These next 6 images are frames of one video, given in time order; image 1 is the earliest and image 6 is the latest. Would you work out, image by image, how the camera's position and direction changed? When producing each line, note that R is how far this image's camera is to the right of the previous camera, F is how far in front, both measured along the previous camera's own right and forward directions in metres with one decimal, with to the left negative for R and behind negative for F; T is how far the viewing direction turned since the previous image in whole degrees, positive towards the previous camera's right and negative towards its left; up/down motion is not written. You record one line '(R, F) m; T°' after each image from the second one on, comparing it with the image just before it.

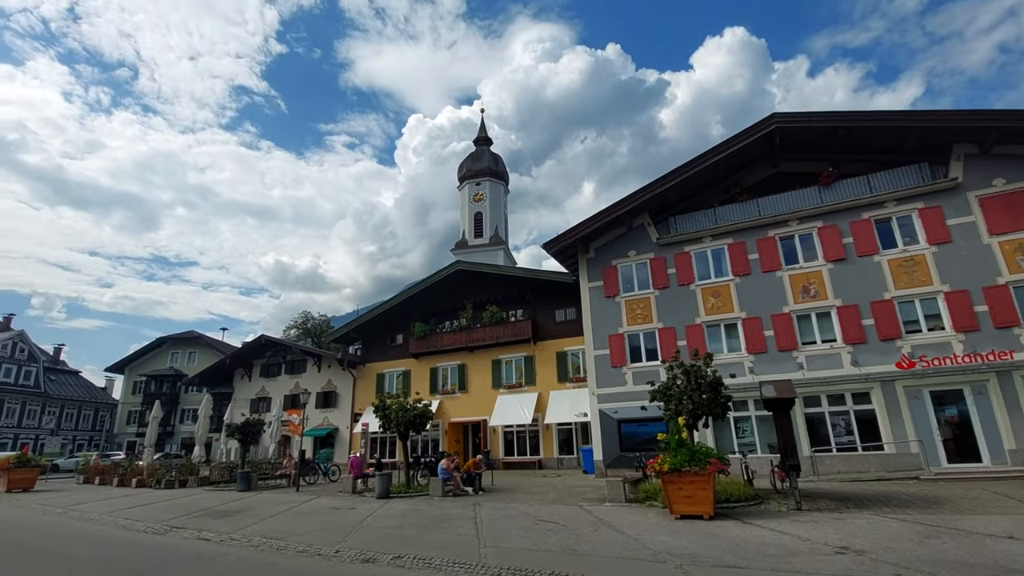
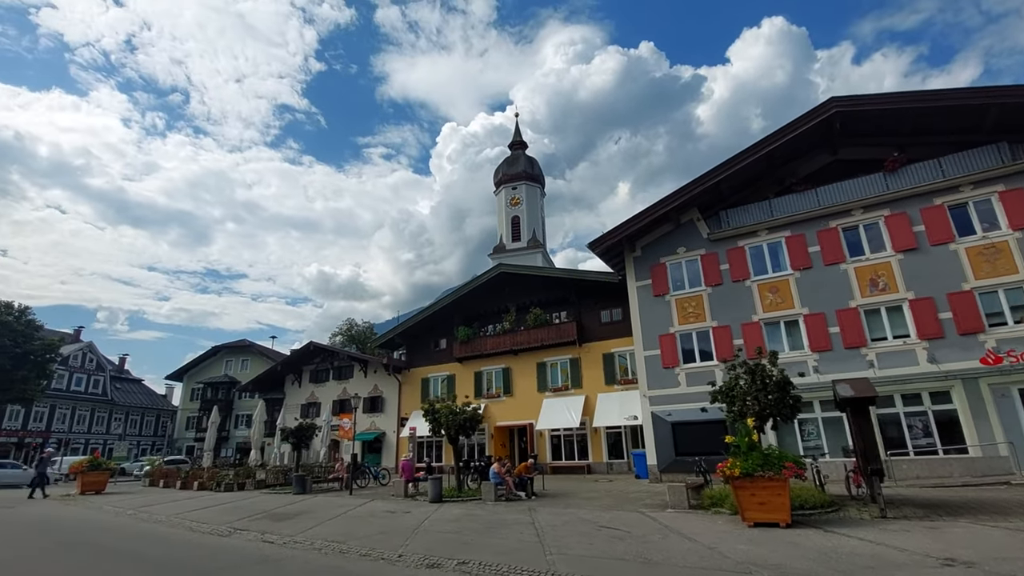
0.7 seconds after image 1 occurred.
(-0.4, +0.3) m; -4°
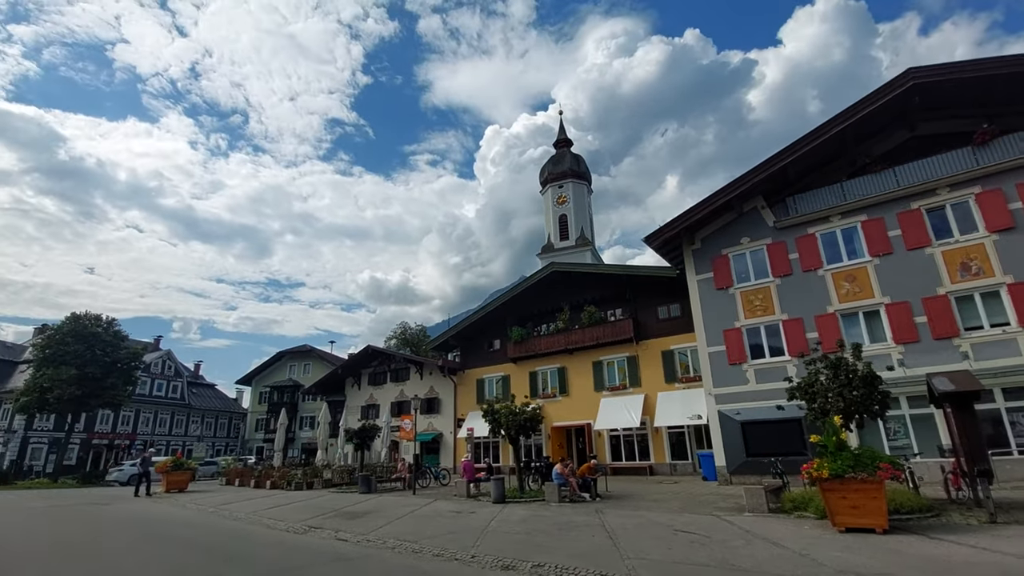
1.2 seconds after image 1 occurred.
(-0.3, +0.2) m; -6°
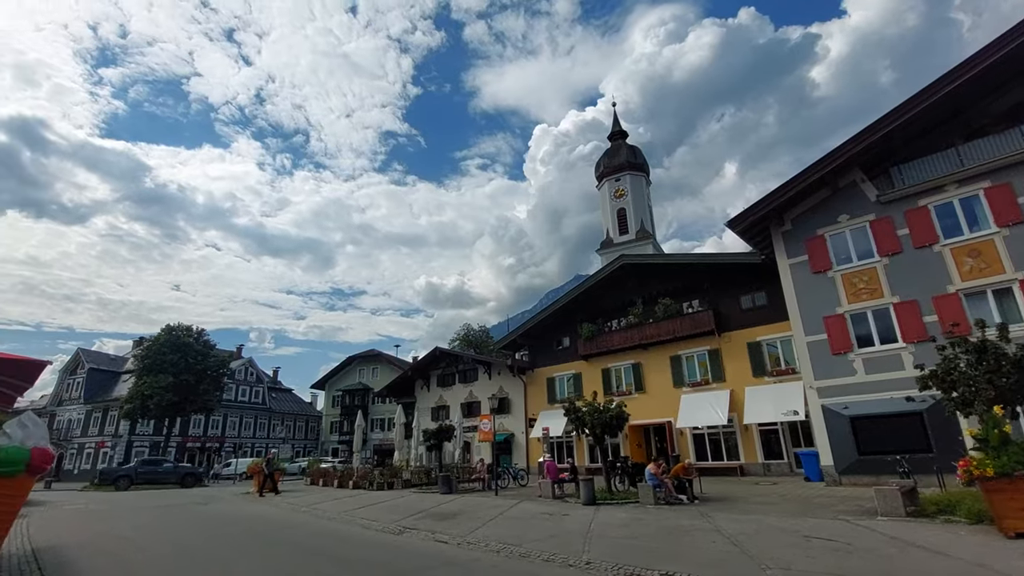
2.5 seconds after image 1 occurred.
(-0.8, +0.5) m; -6°
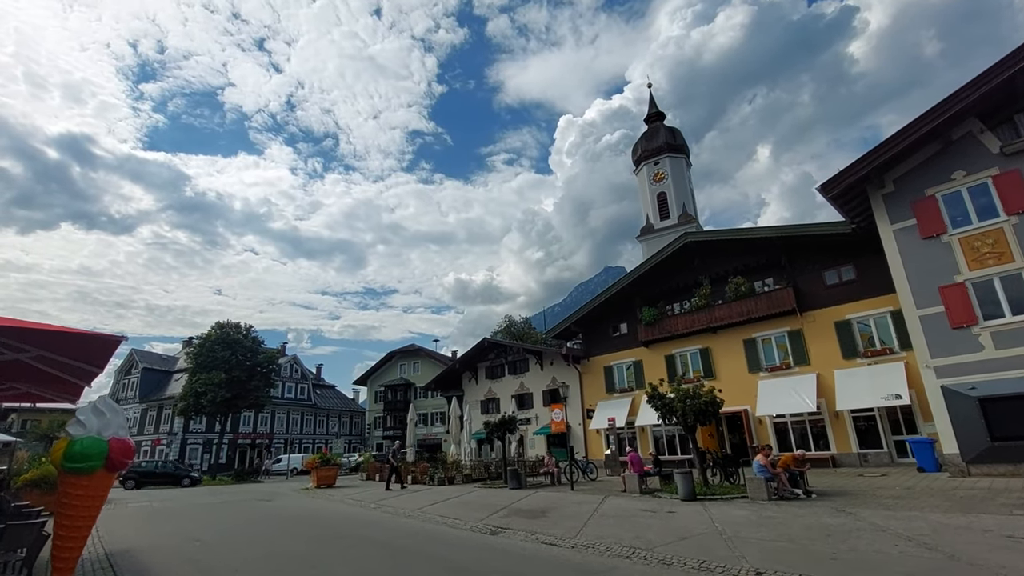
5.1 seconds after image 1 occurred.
(-1.4, +1.3) m; -3°
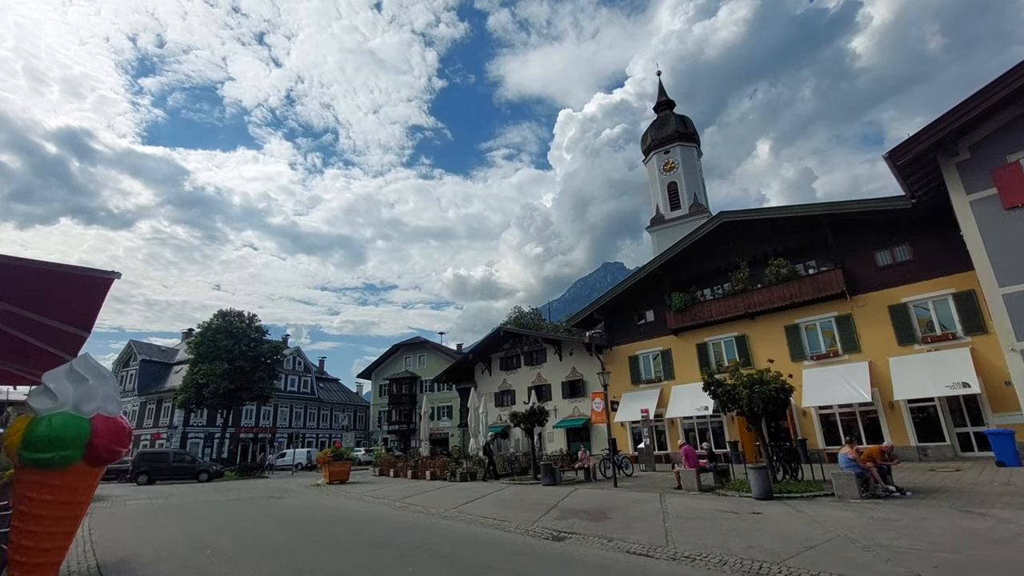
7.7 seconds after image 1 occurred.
(-1.2, +1.6) m; 0°
